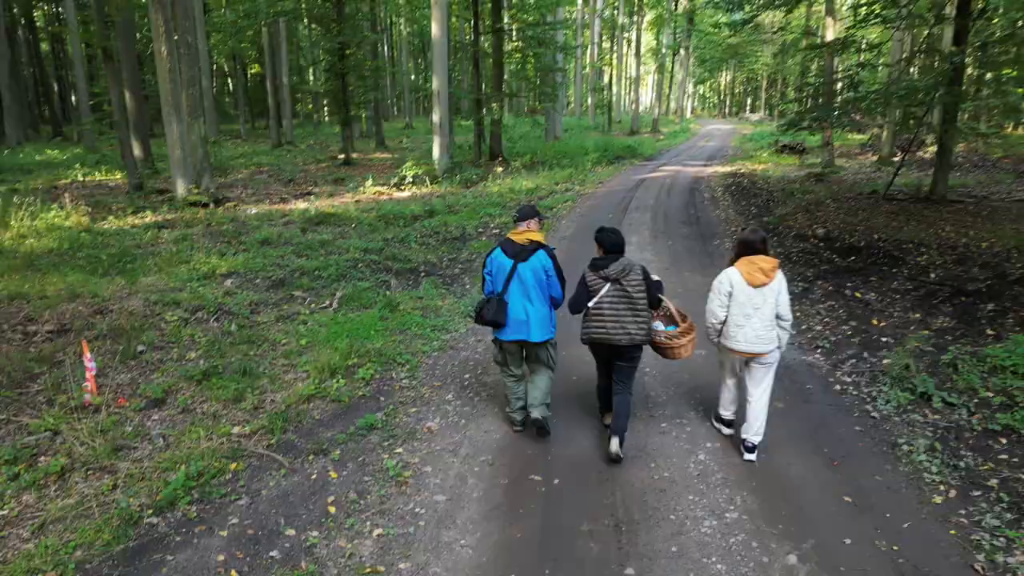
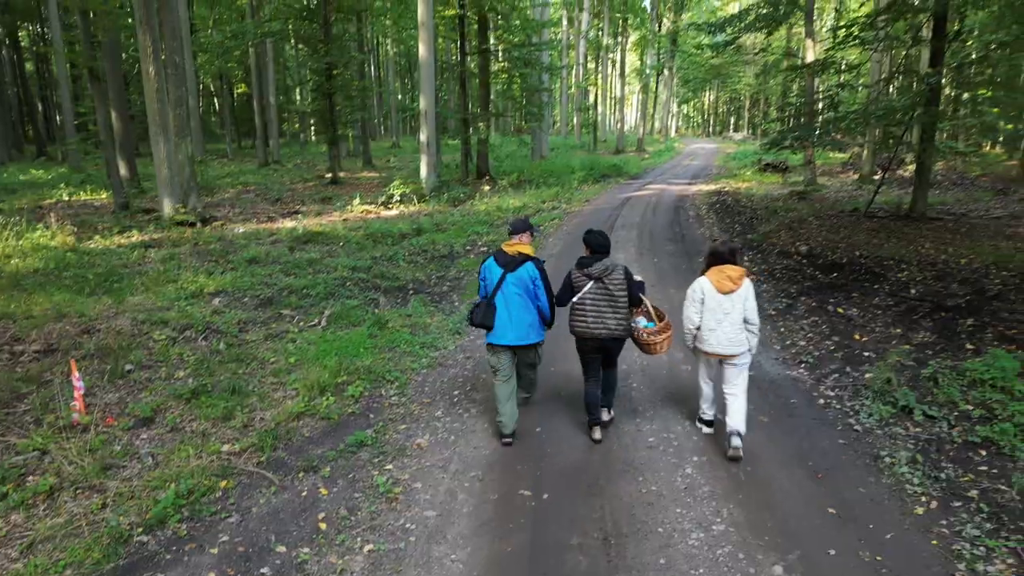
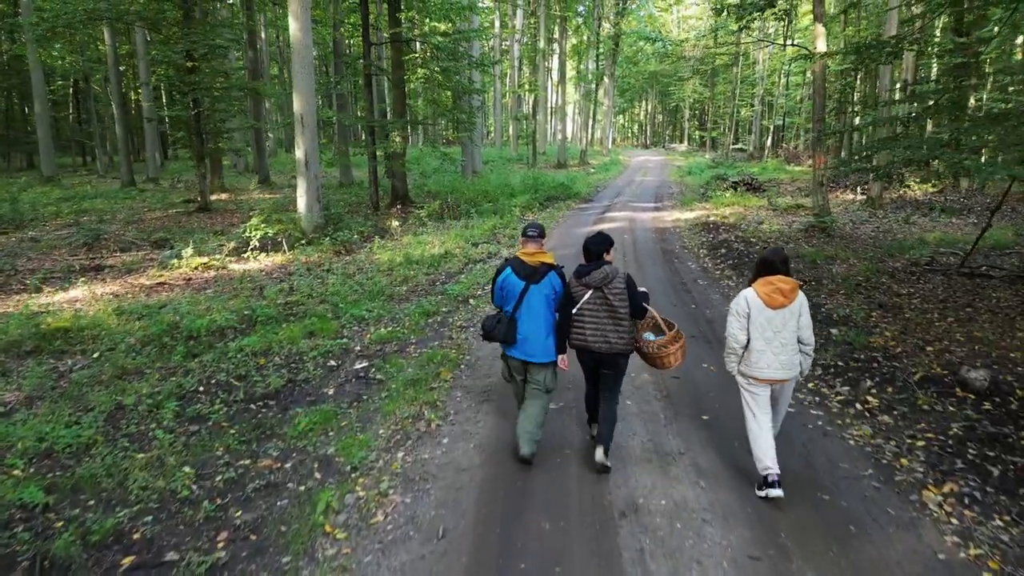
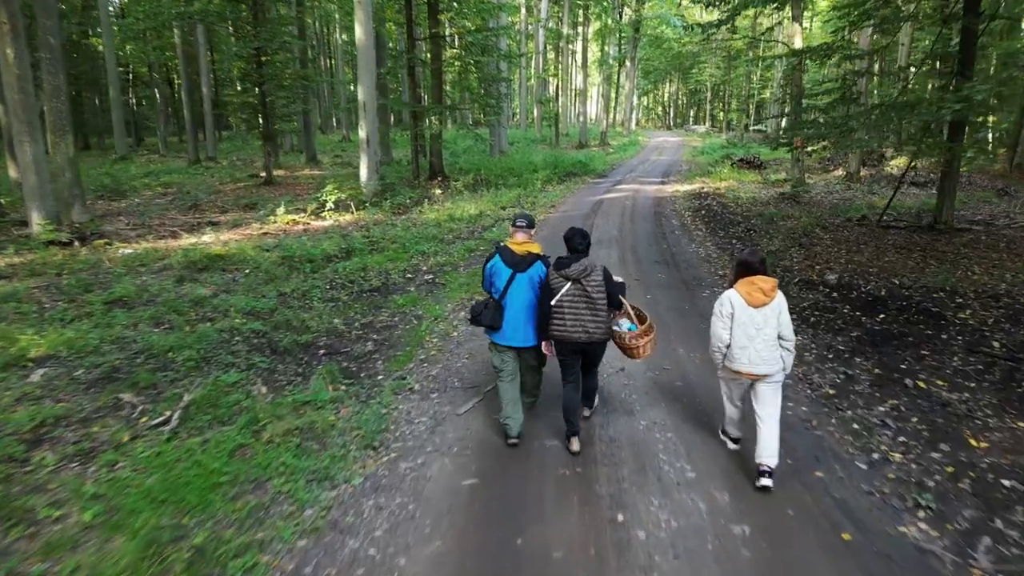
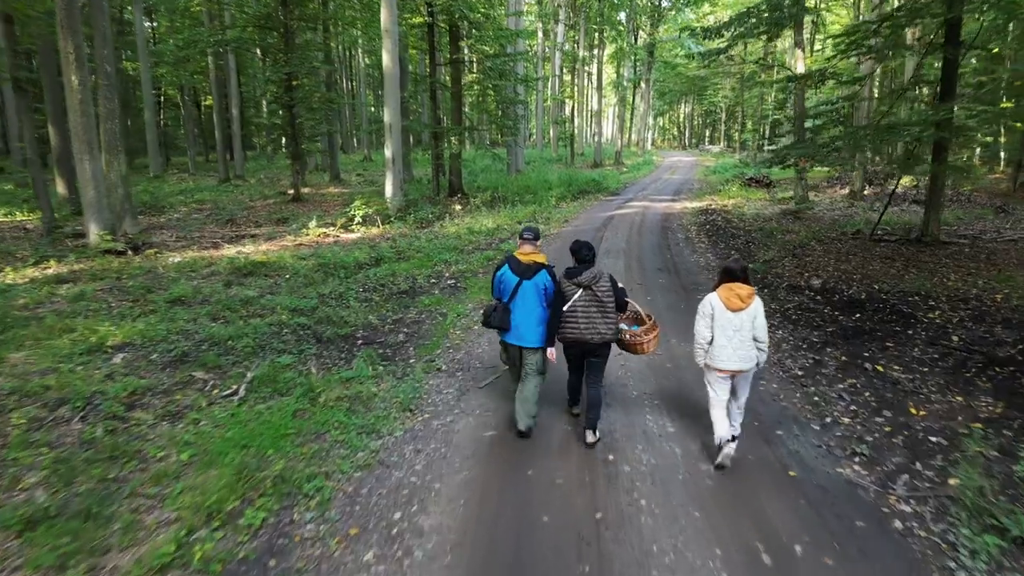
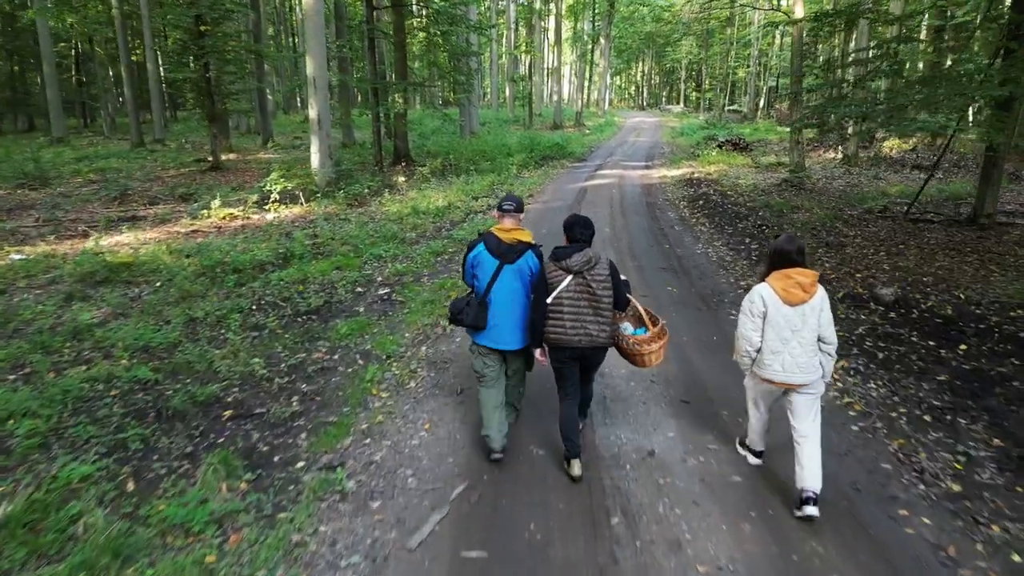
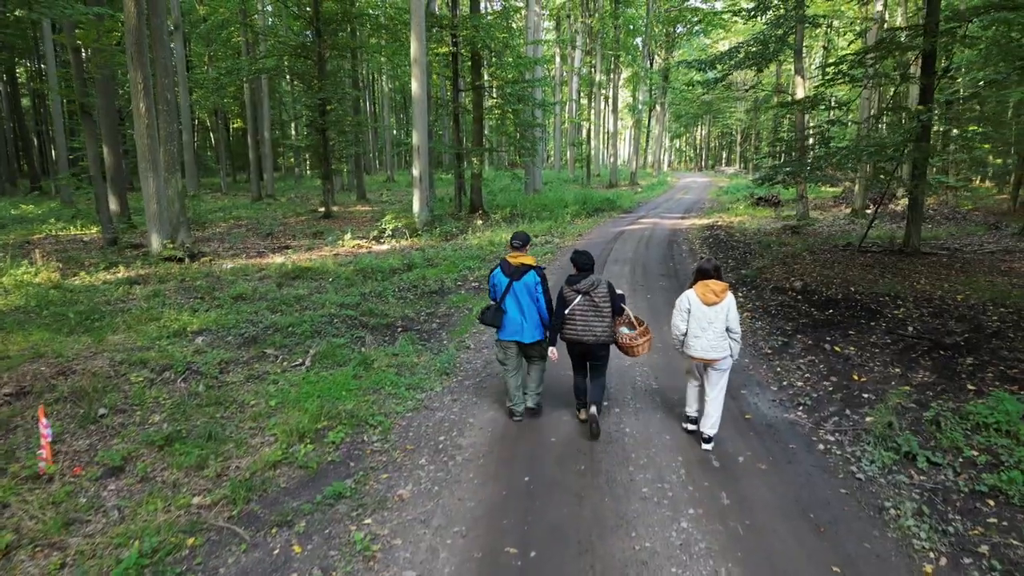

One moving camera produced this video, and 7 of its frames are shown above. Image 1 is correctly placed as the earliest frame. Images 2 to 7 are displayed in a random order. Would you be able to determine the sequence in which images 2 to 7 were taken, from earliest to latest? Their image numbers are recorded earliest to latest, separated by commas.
2, 7, 5, 4, 6, 3
